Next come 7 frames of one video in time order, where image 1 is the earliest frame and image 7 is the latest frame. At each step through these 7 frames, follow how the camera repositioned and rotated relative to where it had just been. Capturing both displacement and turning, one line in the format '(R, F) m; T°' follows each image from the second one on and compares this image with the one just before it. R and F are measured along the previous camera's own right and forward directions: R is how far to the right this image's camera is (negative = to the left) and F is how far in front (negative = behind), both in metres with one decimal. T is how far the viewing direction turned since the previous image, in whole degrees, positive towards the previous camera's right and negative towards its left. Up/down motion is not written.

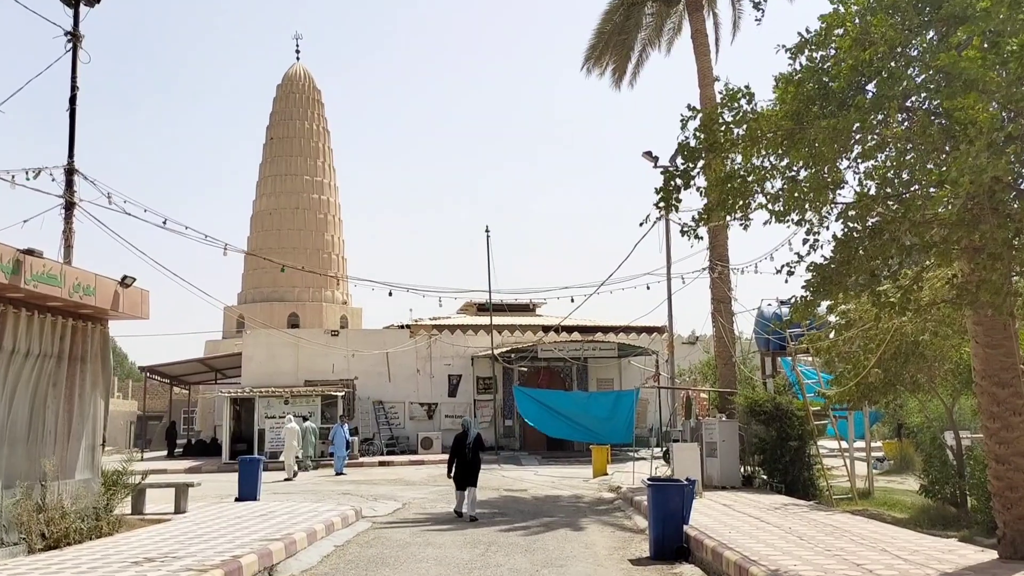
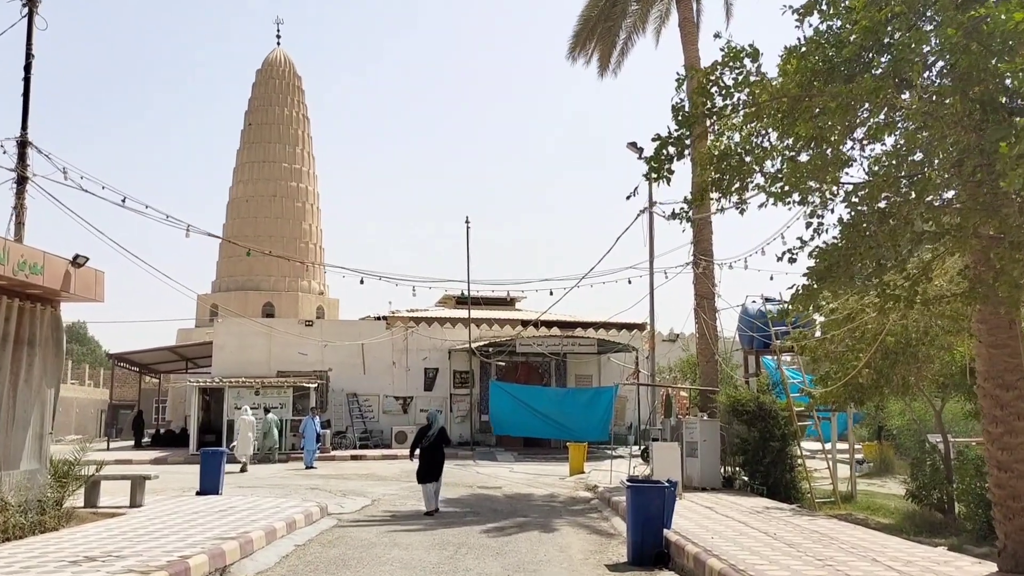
(0.0, +0.6) m; +1°
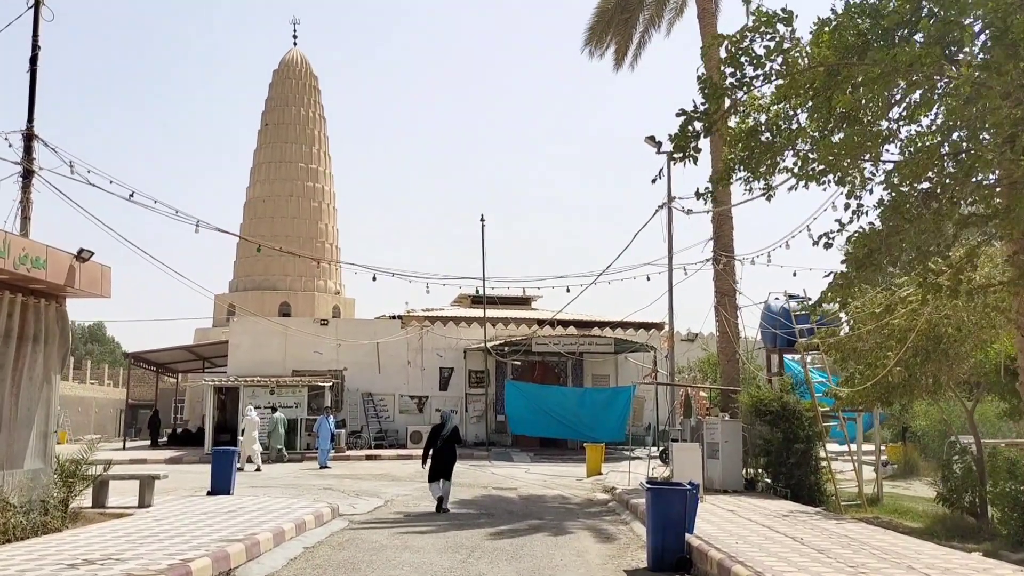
(0.0, +0.3) m; -1°
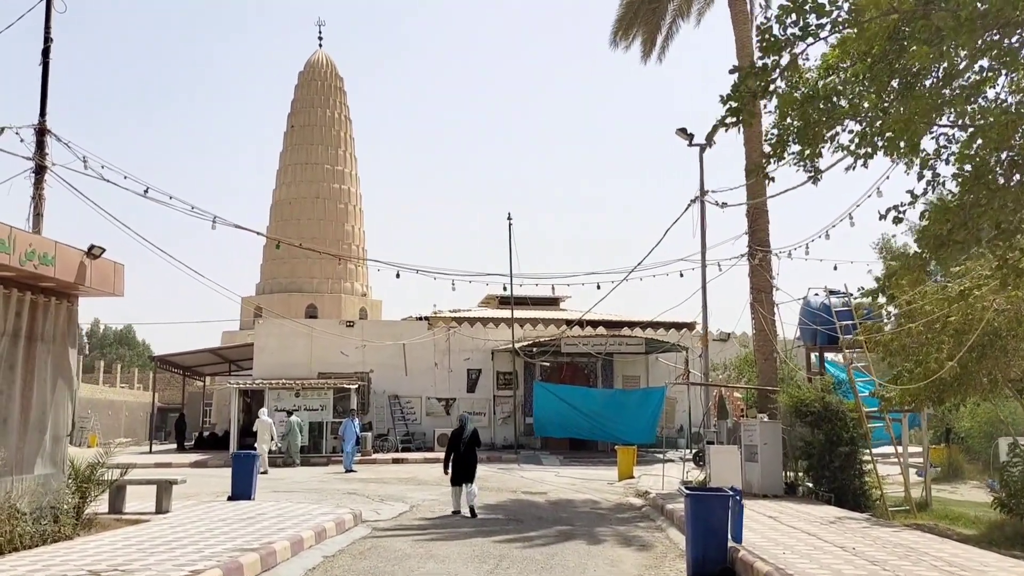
(0.0, +0.5) m; -2°
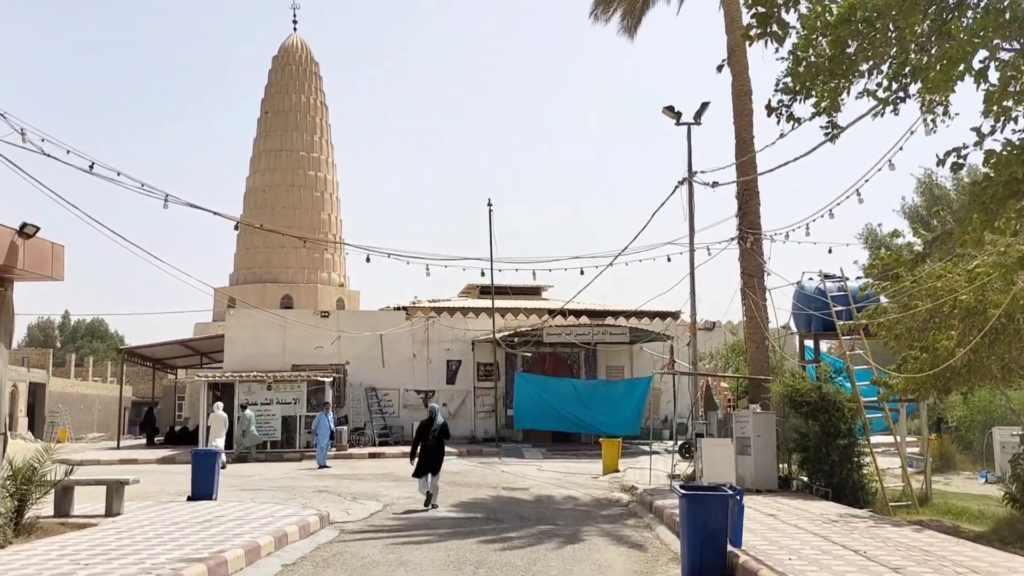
(0.0, +0.9) m; +1°
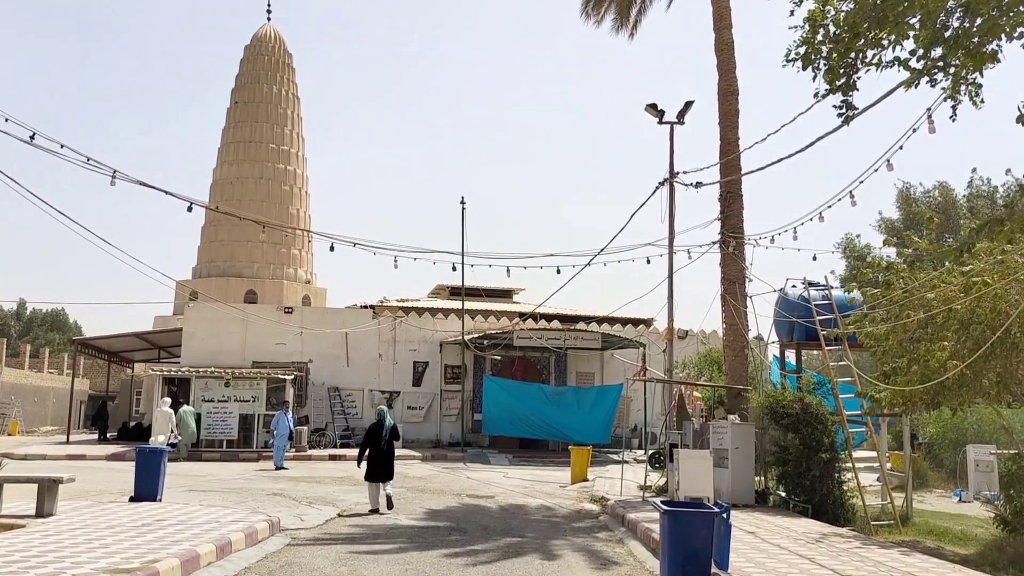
(0.0, +0.7) m; +2°
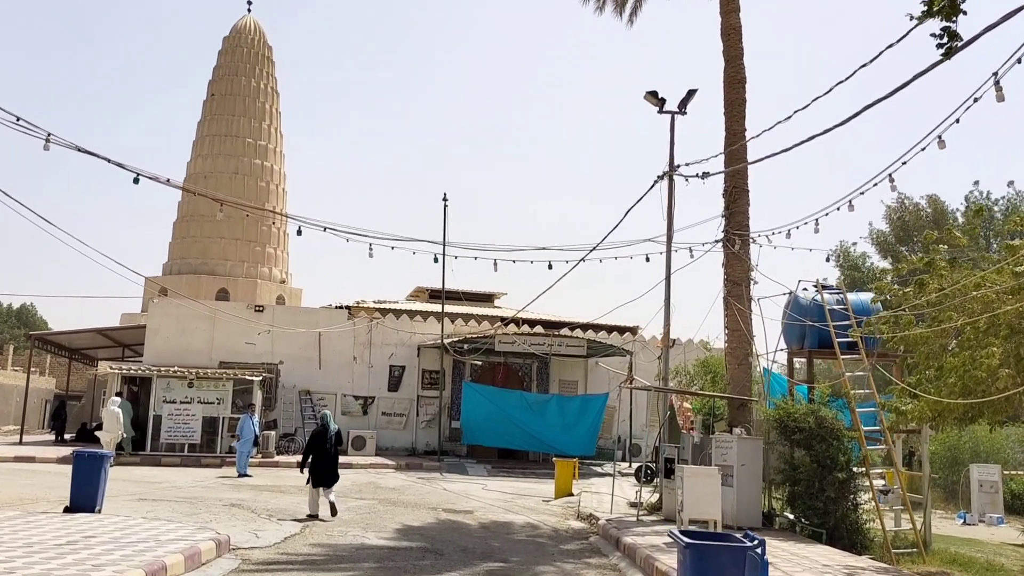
(-0.1, +1.2) m; +1°
